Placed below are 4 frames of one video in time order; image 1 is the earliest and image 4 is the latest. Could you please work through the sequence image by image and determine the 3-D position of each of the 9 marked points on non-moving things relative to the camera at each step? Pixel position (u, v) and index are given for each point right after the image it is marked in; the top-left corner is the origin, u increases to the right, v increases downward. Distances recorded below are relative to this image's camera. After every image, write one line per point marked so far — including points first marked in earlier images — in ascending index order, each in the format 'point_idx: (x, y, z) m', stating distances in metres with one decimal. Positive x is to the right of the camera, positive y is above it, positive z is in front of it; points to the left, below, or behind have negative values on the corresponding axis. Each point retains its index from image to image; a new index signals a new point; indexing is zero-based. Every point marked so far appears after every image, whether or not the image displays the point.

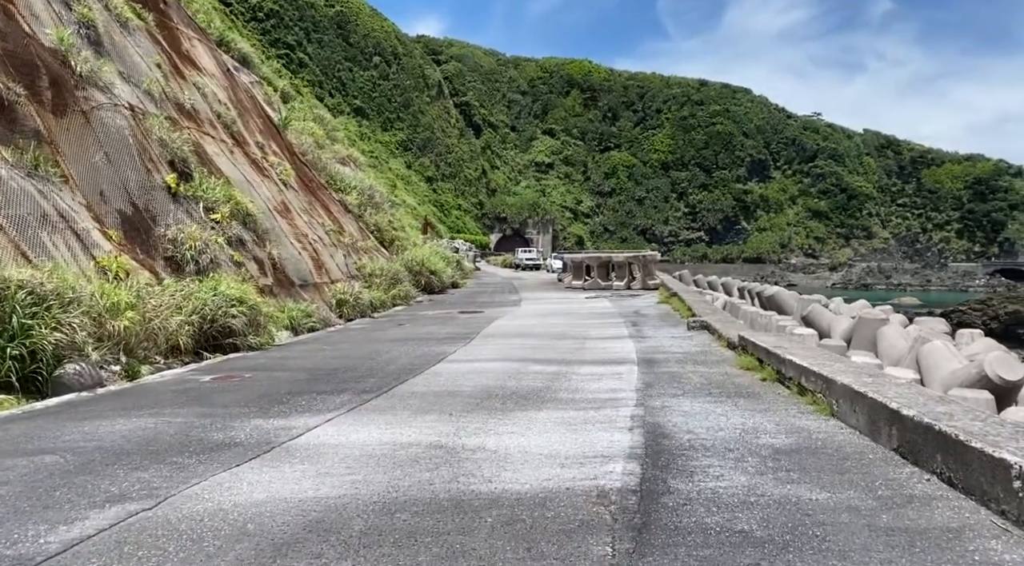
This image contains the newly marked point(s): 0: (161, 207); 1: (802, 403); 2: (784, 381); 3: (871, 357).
0: (-5.2, +1.1, +12.0) m
1: (+2.0, -0.8, +5.6) m
2: (+2.1, -0.8, +6.2) m
3: (+5.3, -1.1, +11.8) m
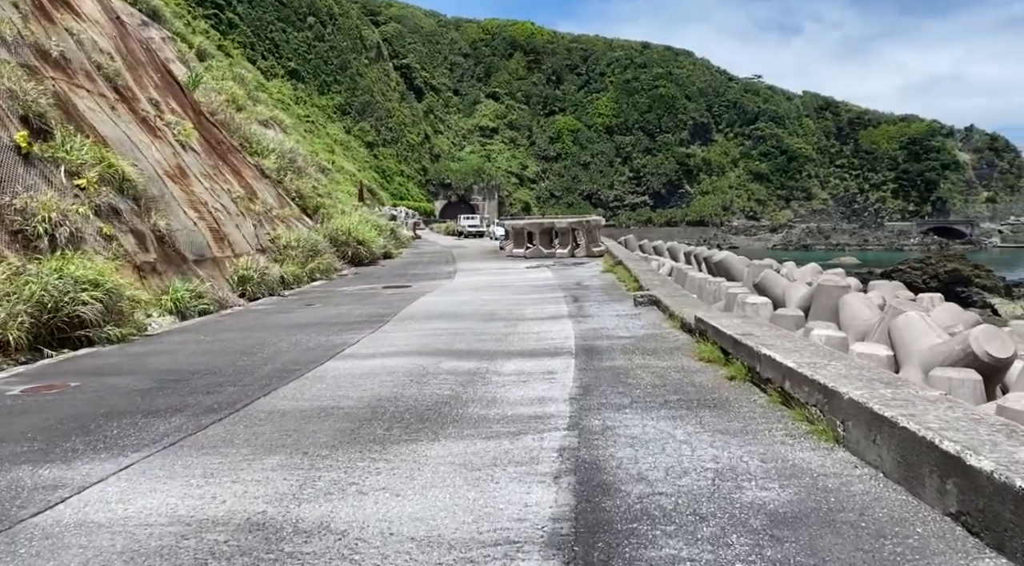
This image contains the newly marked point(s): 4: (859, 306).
0: (-6.3, +1.4, +10.0) m
1: (+1.4, -0.7, +4.1) m
2: (+1.5, -0.6, +4.8) m
3: (+4.3, -0.6, +10.6) m
4: (+4.8, -0.3, +11.0) m
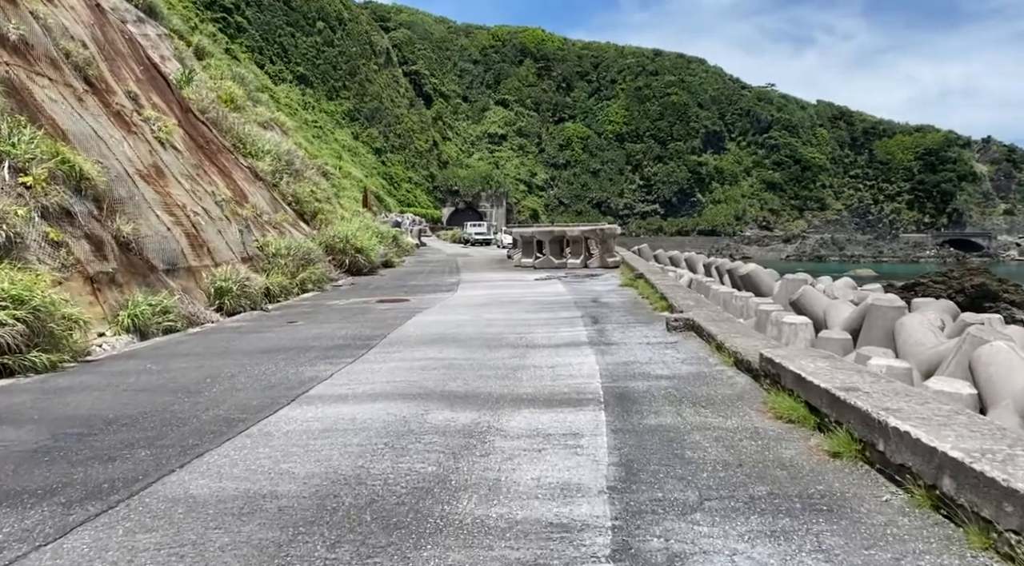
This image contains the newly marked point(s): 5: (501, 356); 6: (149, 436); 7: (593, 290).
0: (-6.1, +1.3, +8.6) m
1: (+1.5, -0.9, +2.6) m
2: (+1.5, -0.8, +3.3) m
3: (+4.4, -0.9, +9.0) m
4: (+4.9, -0.6, +9.4) m
5: (-0.1, -0.6, +7.0) m
6: (-2.1, -0.9, +4.6) m
7: (+1.4, -0.1, +14.3) m
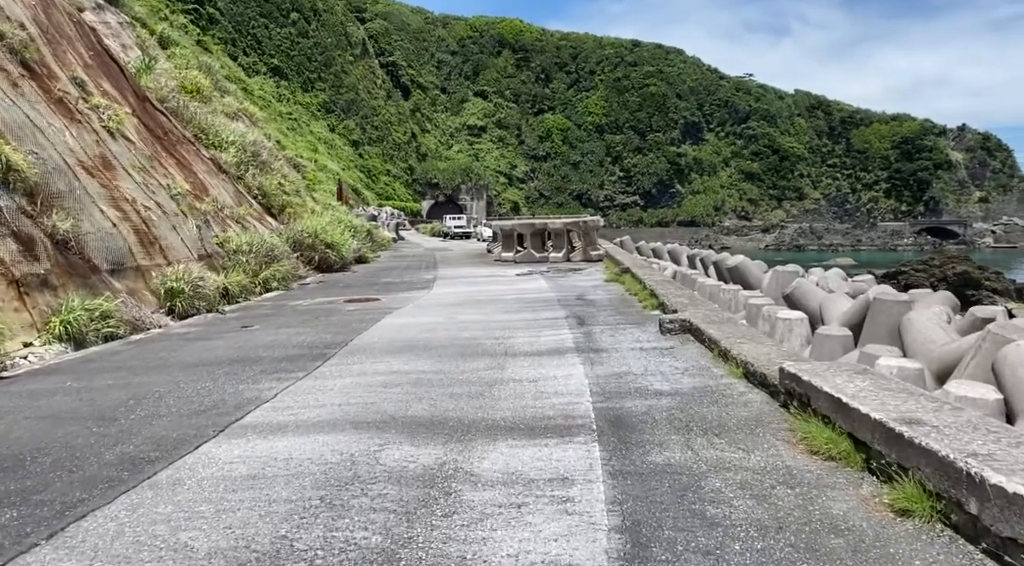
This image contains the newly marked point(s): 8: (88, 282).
0: (-6.4, +1.2, +7.5) m
1: (+1.4, -0.9, +1.8) m
2: (+1.4, -0.8, +2.4) m
3: (+4.2, -0.8, +8.3) m
4: (+4.6, -0.5, +8.7) m
5: (-0.3, -0.6, +6.2) m
6: (-2.2, -0.9, +3.7) m
7: (+1.1, 0.0, +13.4) m
8: (-5.1, 0.0, +9.7) m
